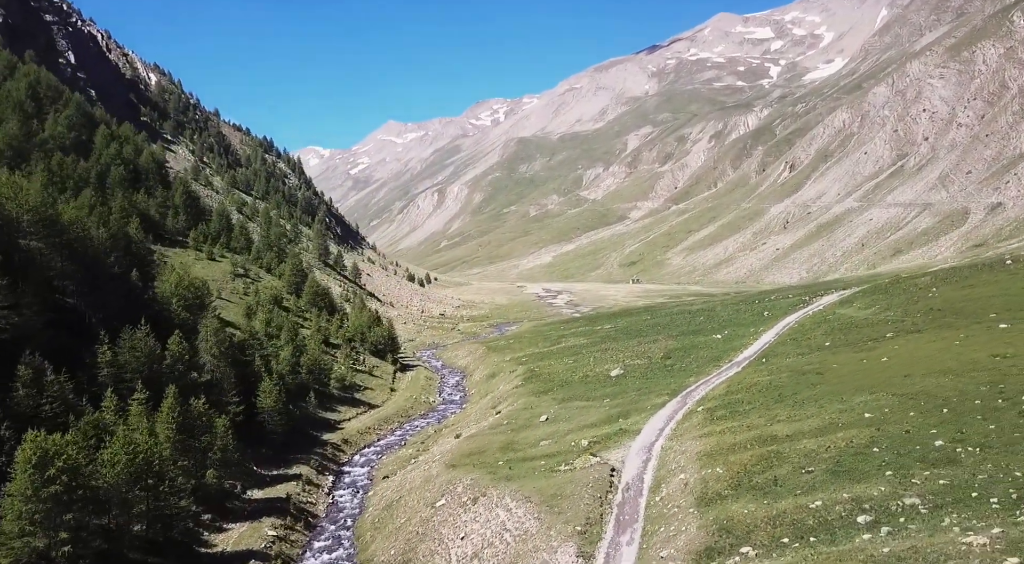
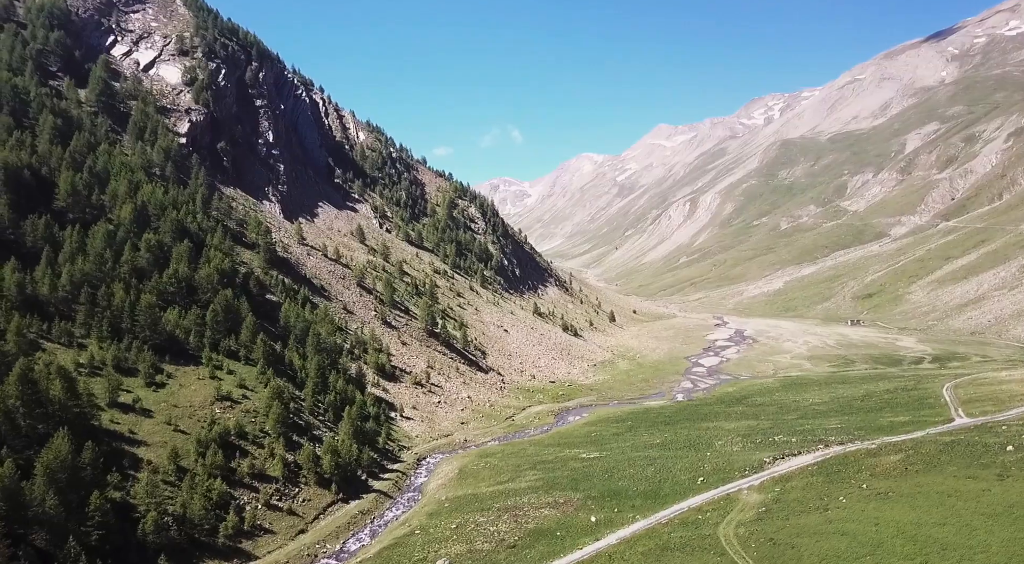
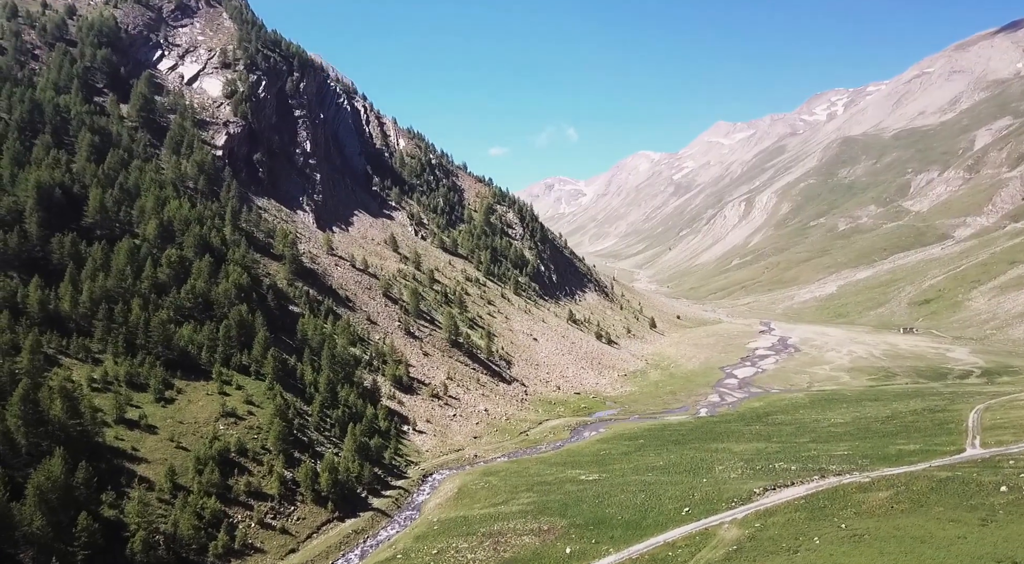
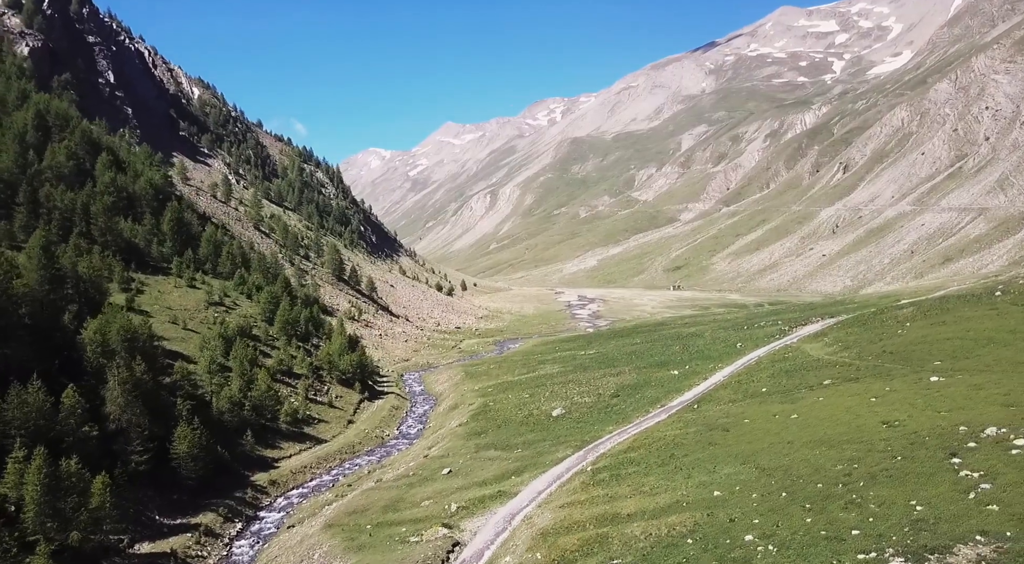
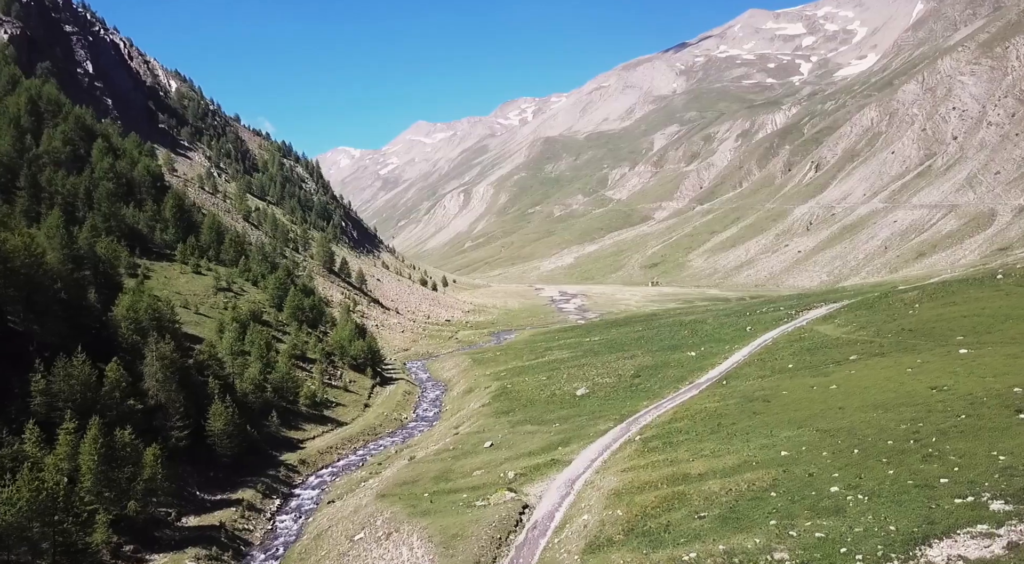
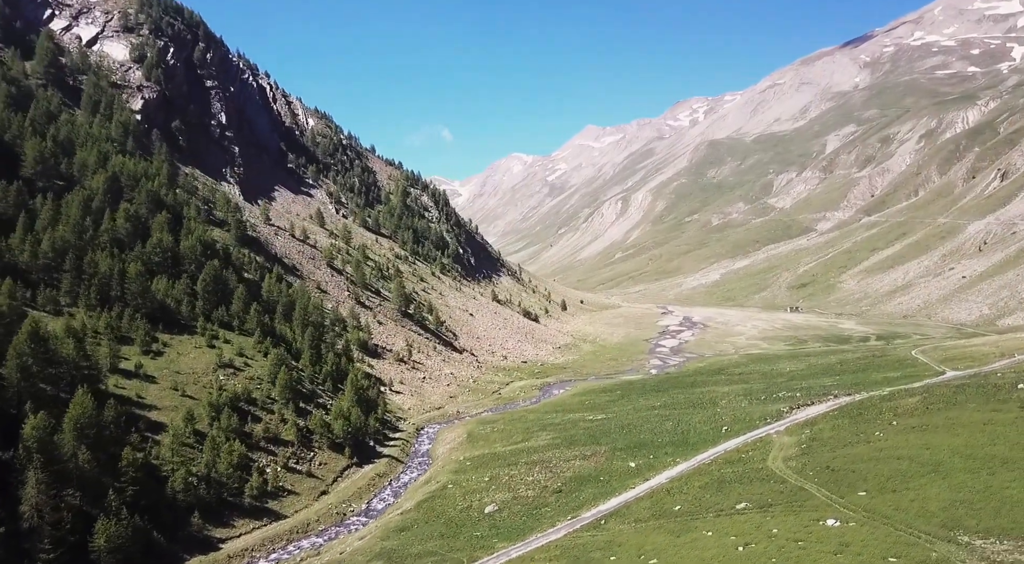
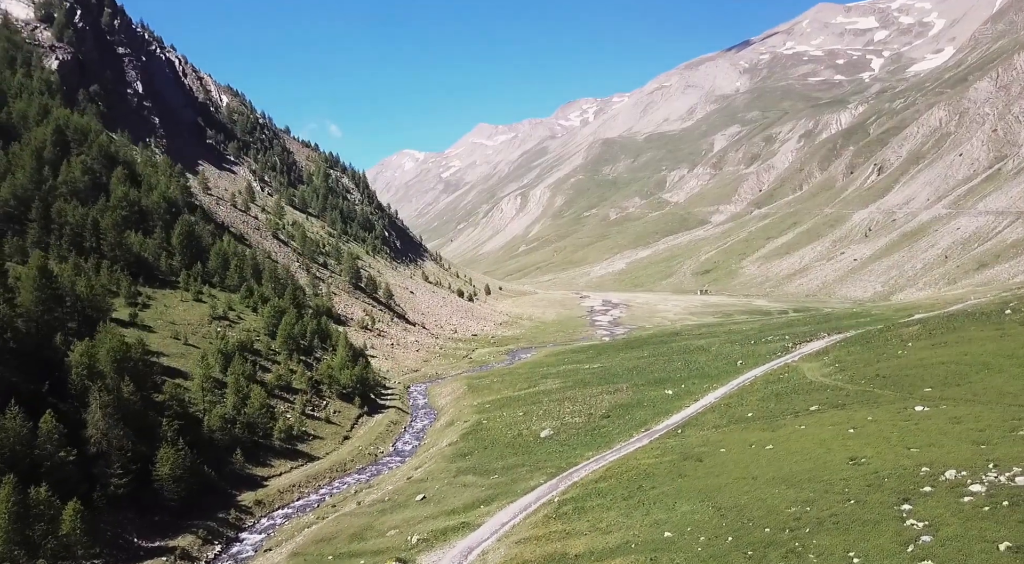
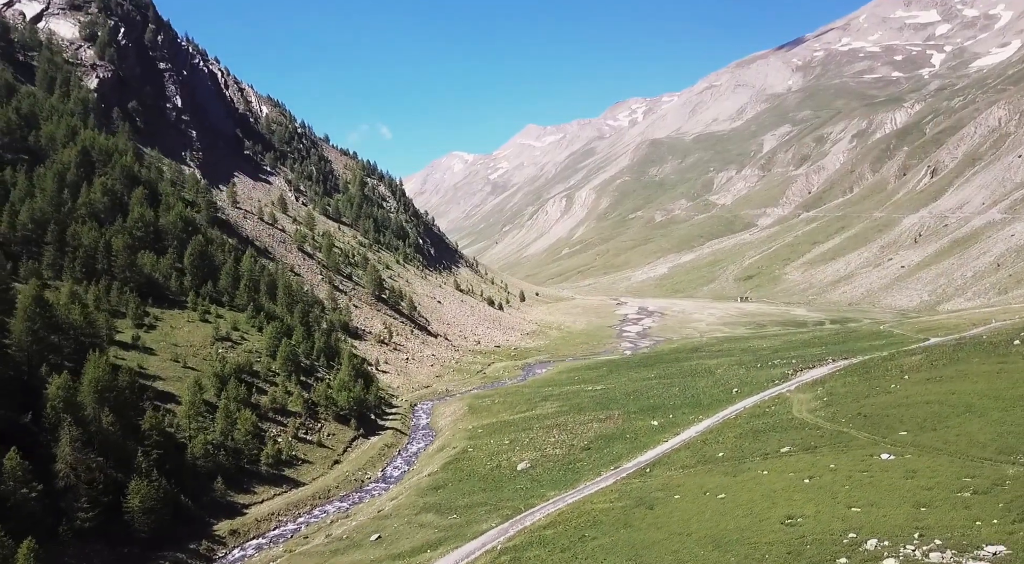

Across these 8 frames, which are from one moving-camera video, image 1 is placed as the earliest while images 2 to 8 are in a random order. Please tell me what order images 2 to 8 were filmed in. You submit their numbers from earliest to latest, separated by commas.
5, 4, 7, 8, 6, 2, 3
